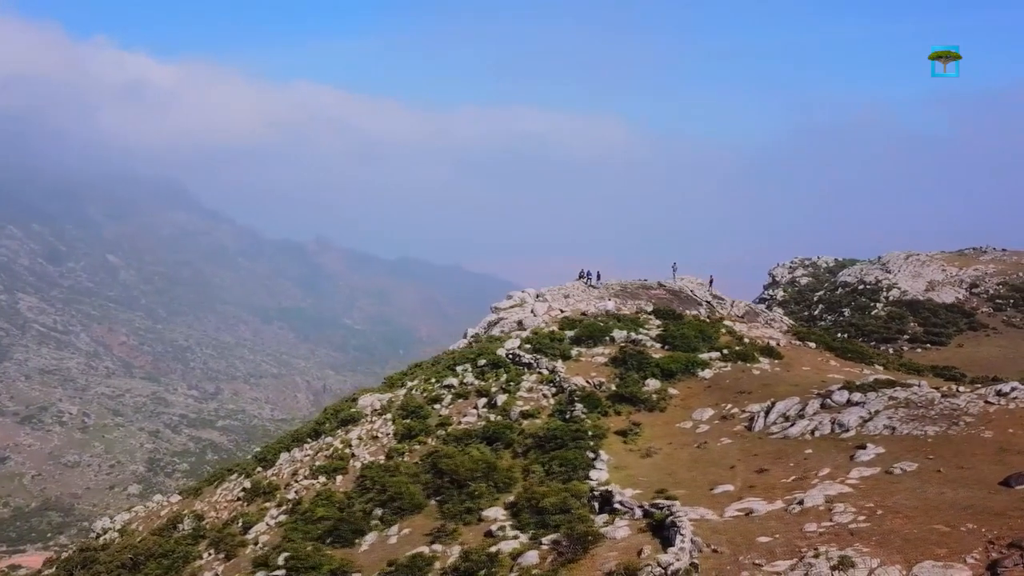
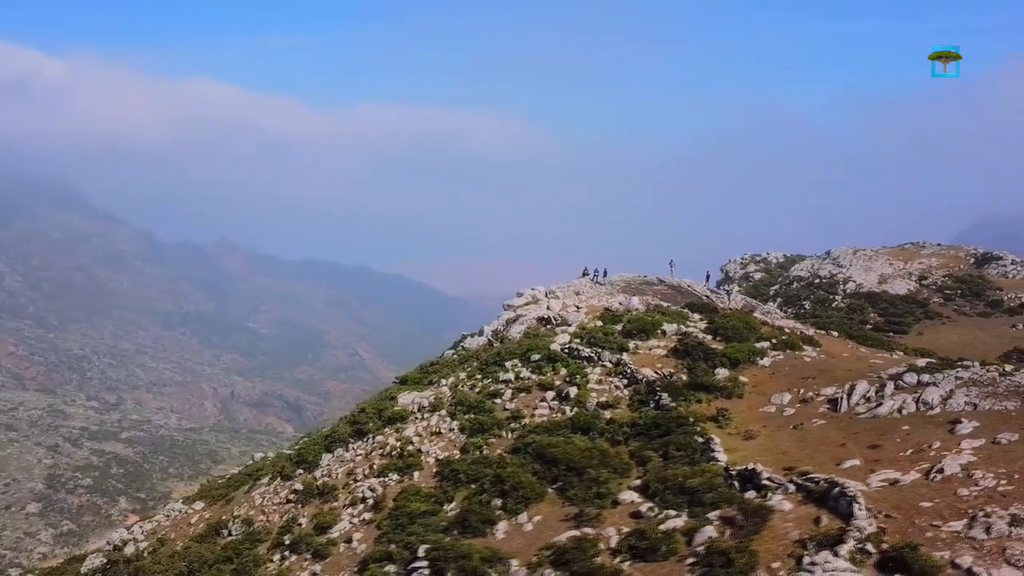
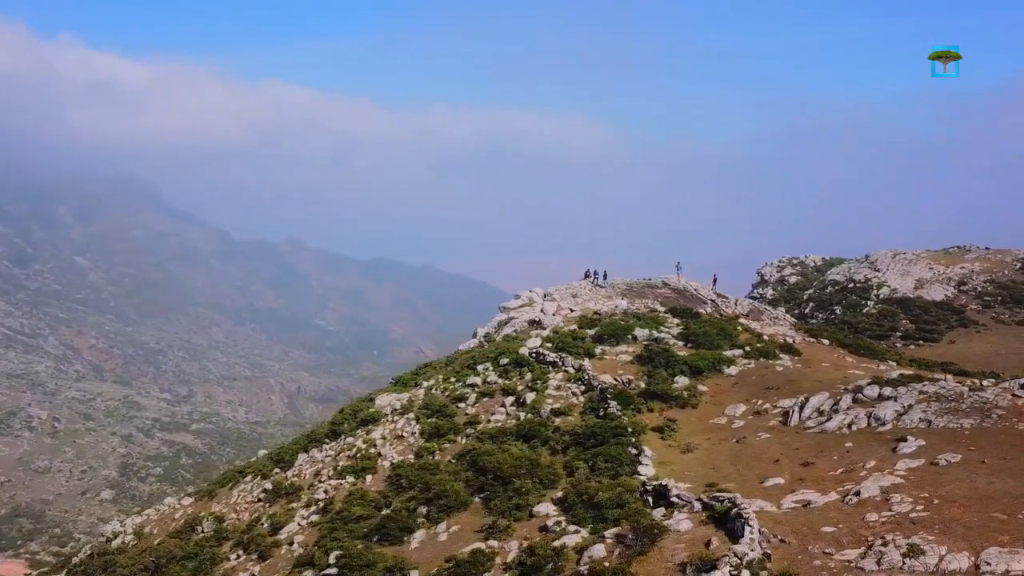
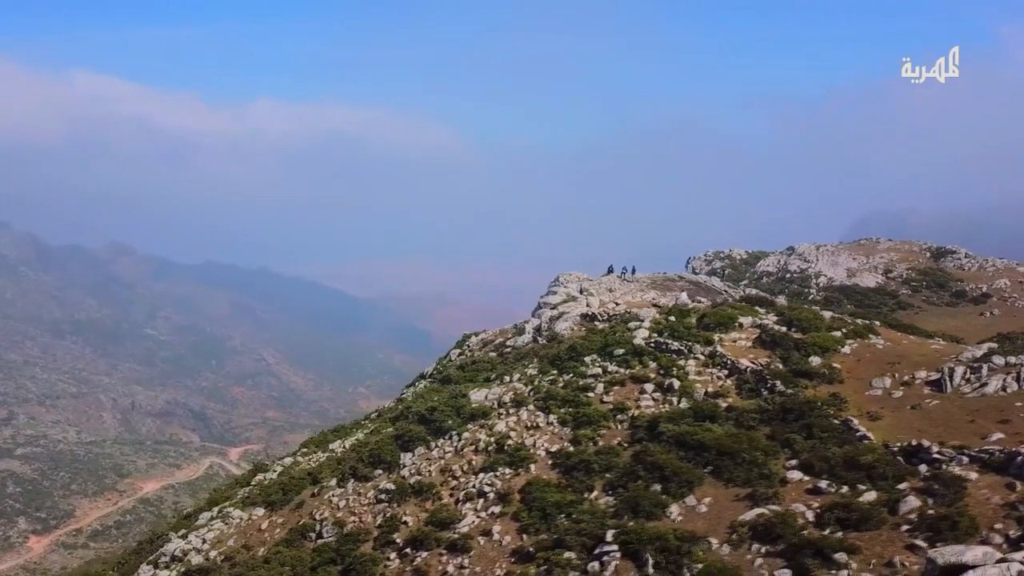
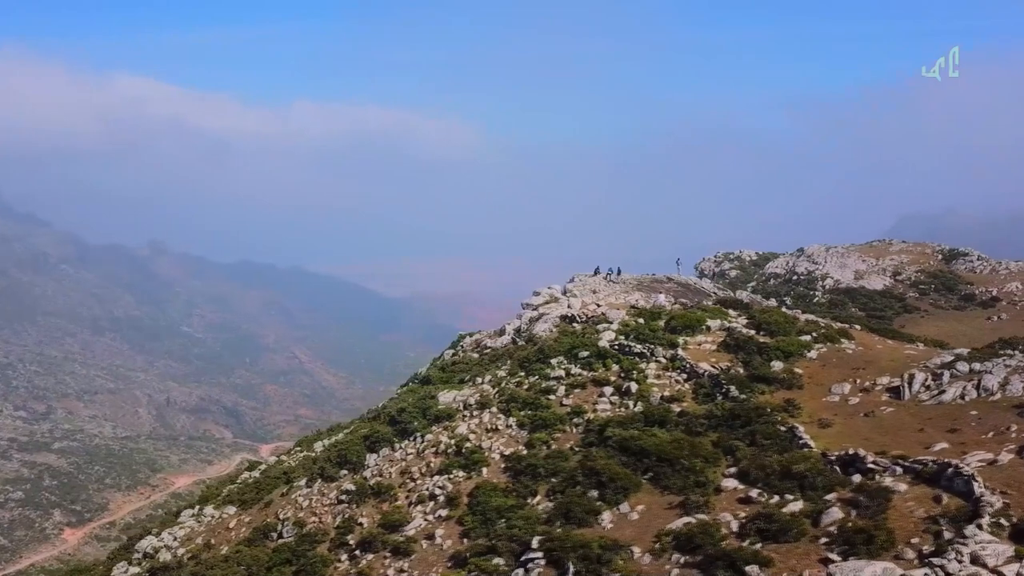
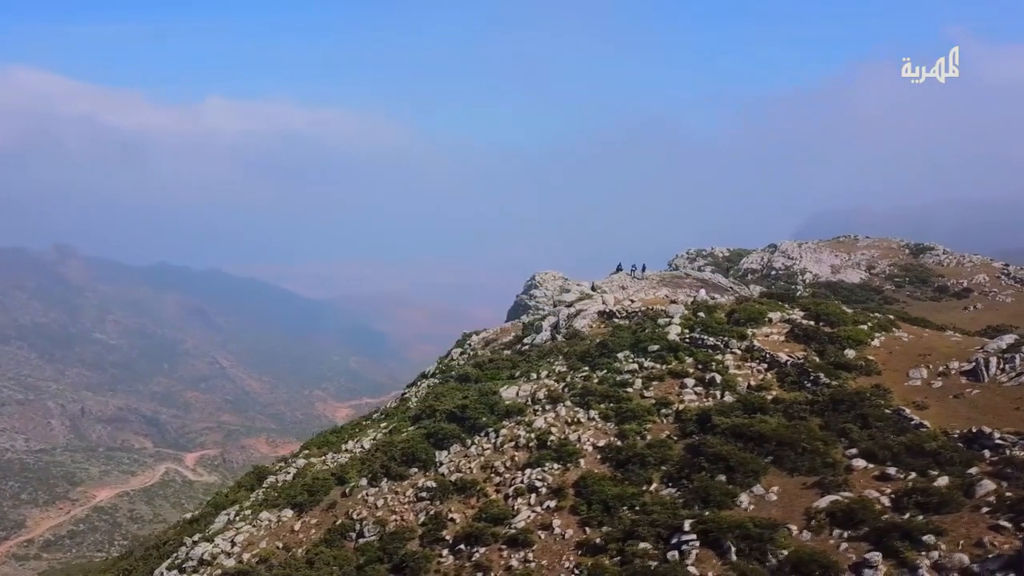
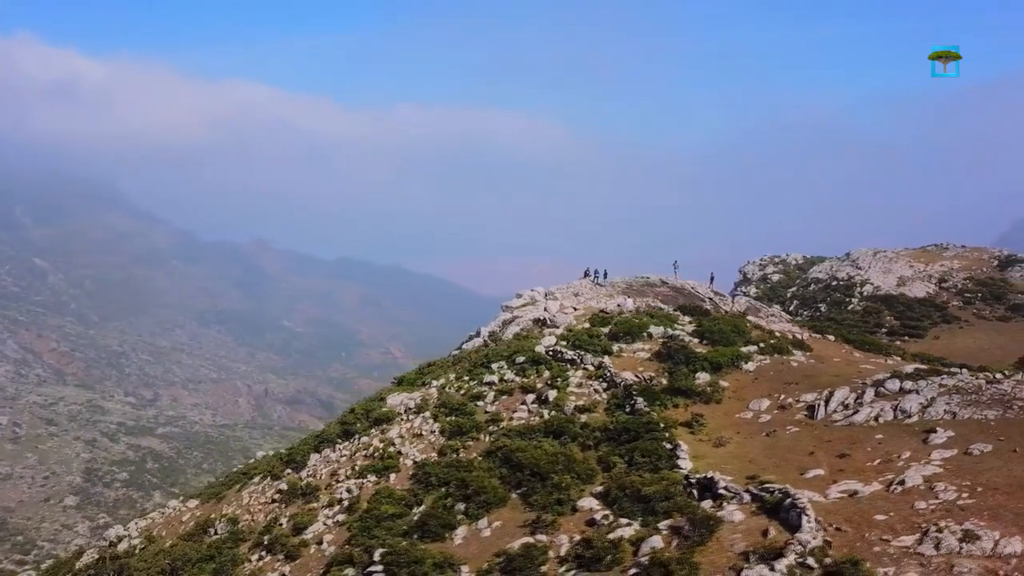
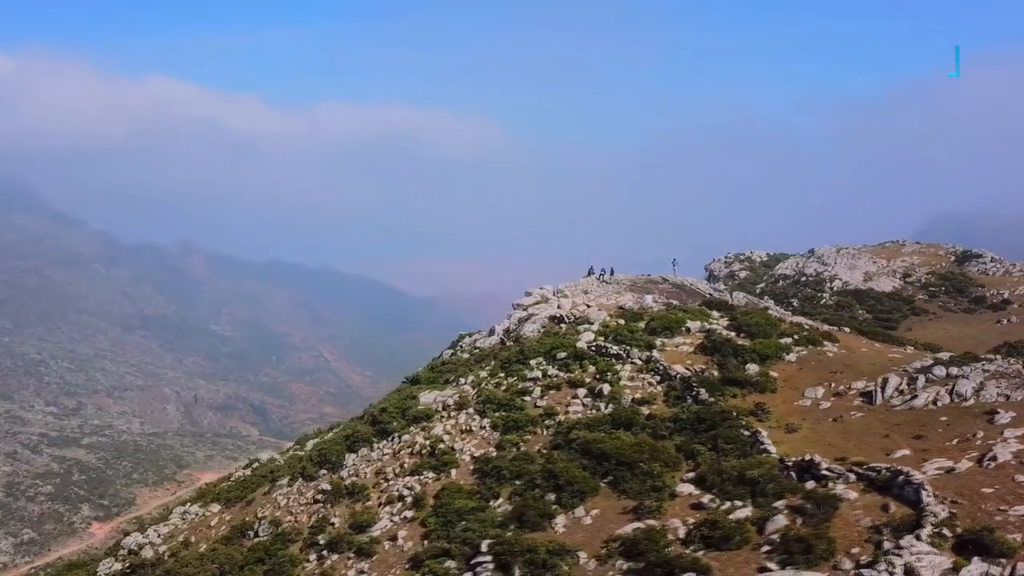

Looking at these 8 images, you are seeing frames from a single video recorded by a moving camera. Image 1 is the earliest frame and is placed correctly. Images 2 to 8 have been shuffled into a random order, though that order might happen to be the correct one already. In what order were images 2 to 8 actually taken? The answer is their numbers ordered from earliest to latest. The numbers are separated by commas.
3, 7, 2, 8, 5, 4, 6
